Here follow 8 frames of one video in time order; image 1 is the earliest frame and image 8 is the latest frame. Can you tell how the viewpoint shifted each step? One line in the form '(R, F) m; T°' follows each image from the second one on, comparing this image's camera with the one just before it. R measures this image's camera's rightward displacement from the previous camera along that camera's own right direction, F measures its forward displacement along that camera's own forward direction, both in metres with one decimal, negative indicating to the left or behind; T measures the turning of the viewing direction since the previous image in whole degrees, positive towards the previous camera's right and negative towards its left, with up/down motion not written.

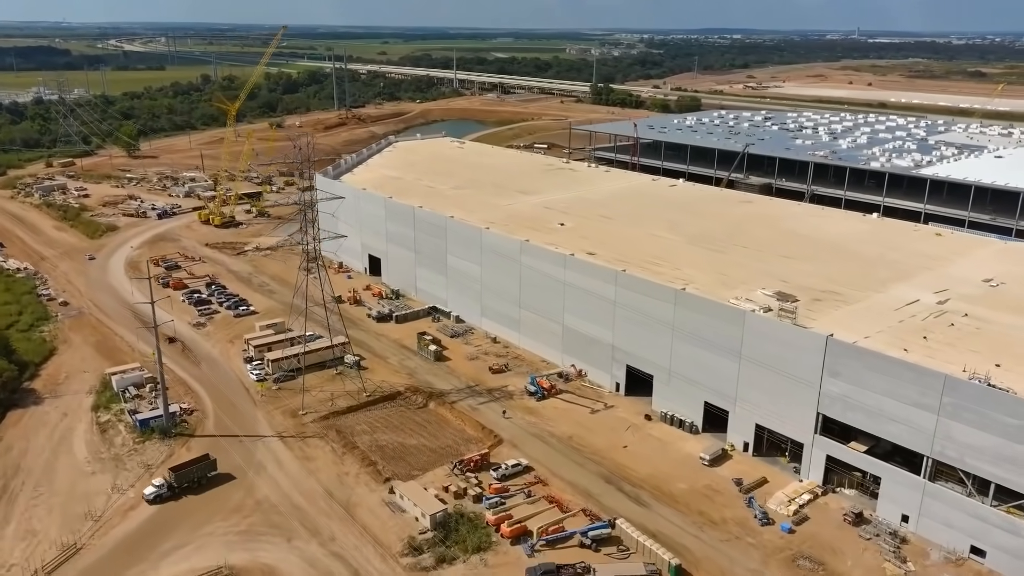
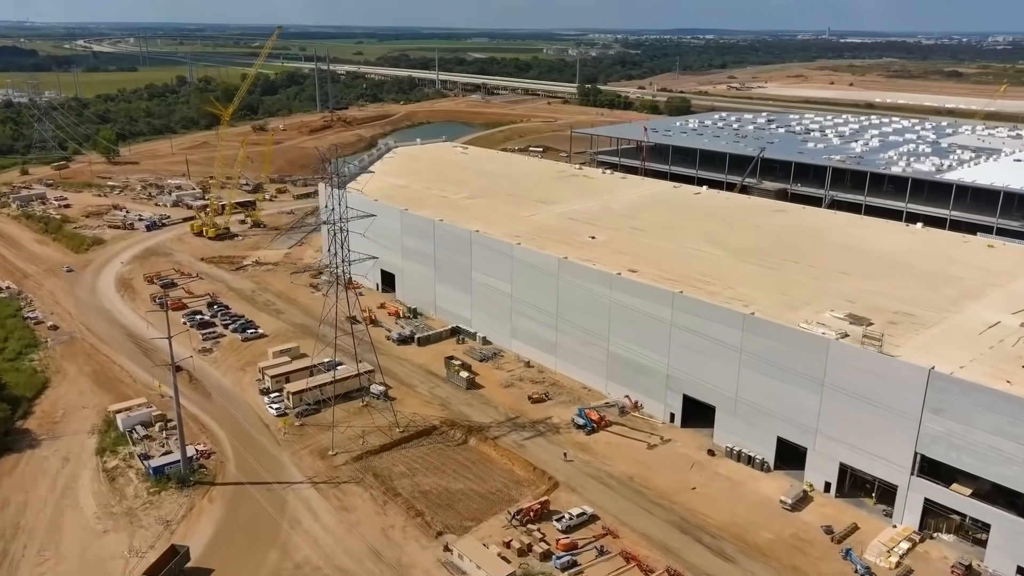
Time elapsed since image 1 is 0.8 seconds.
(-2.9, +3.0) m; +2°
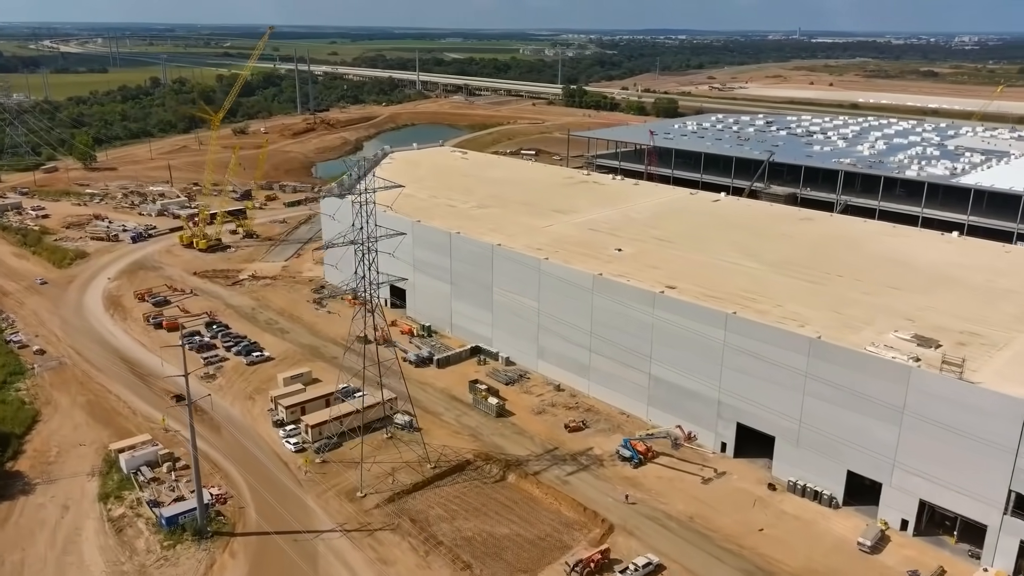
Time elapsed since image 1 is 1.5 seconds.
(-2.4, +2.6) m; +2°
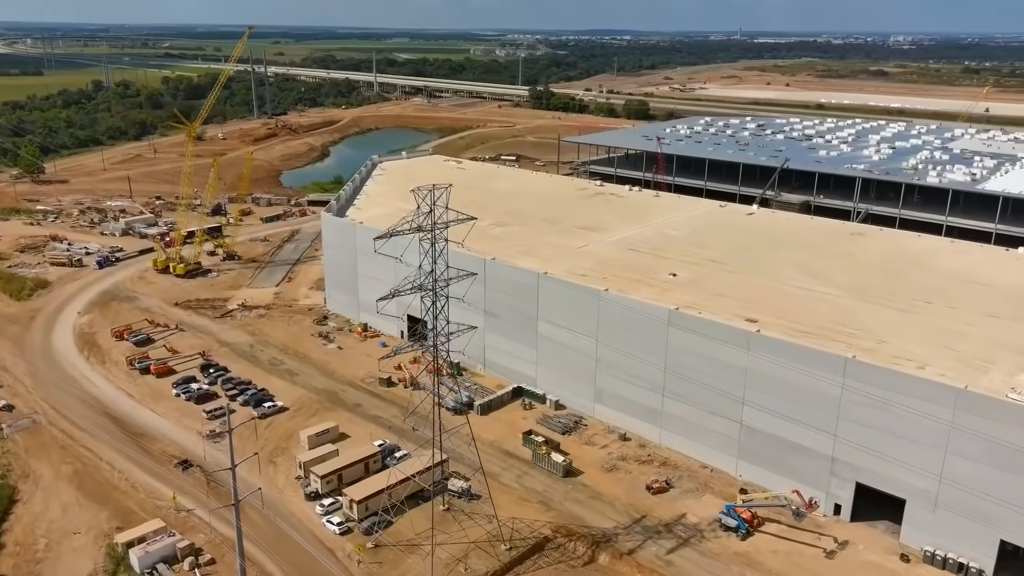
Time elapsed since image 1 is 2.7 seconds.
(-4.3, +4.7) m; +4°
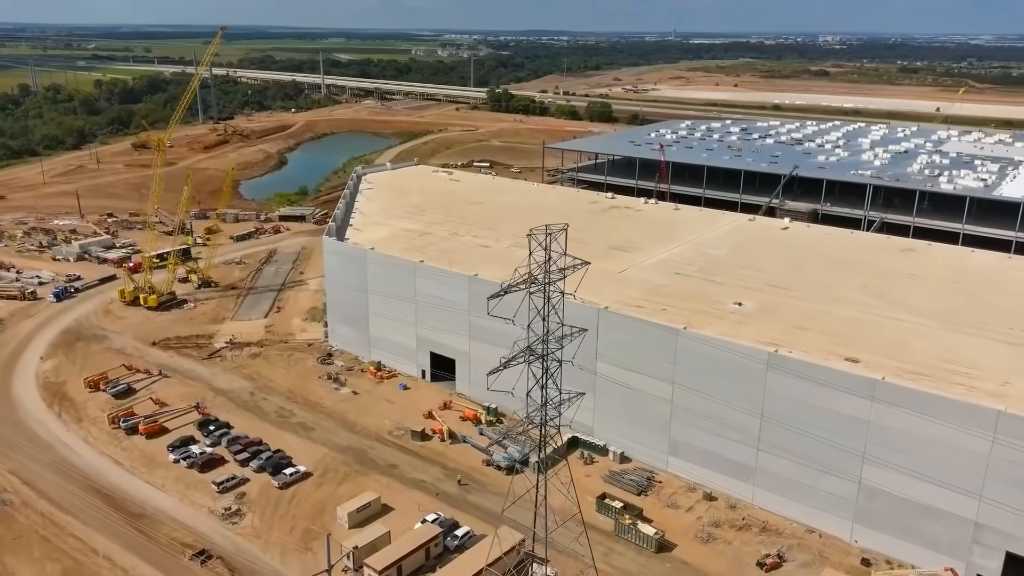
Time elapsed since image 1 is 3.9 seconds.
(-4.3, +4.6) m; +4°
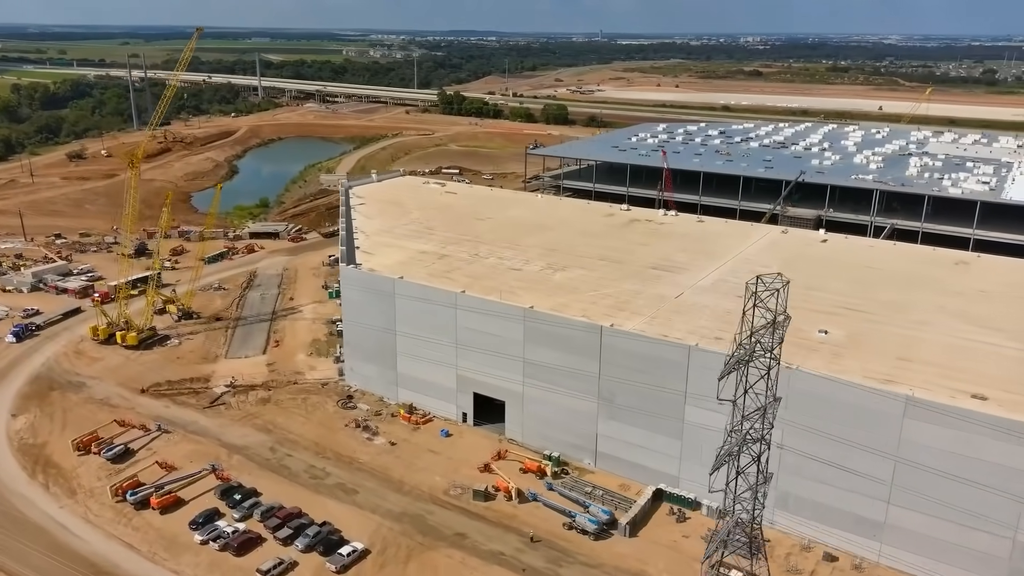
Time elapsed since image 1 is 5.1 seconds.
(-4.8, +4.0) m; +5°
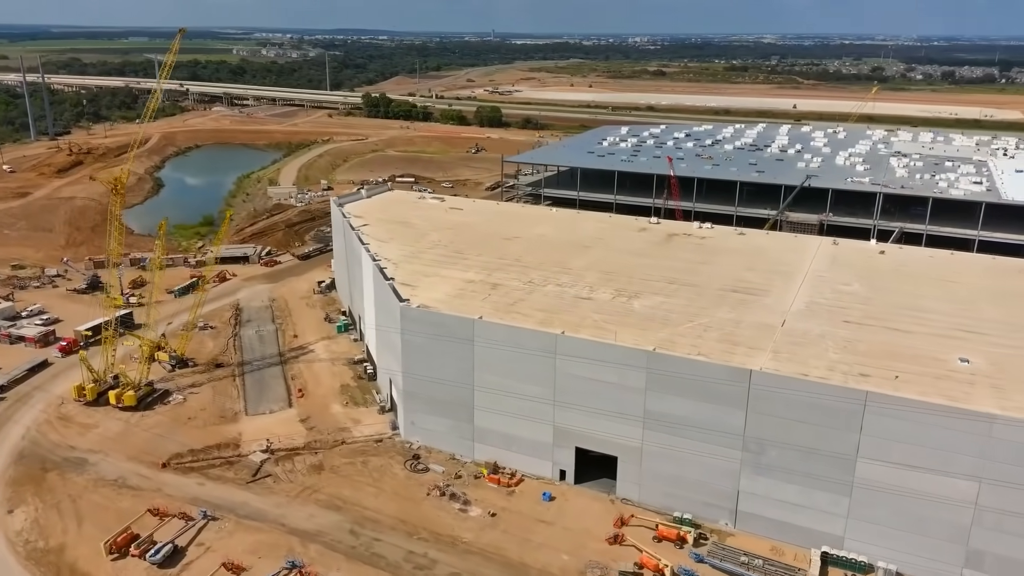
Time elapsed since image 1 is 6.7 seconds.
(-7.2, +4.7) m; +7°
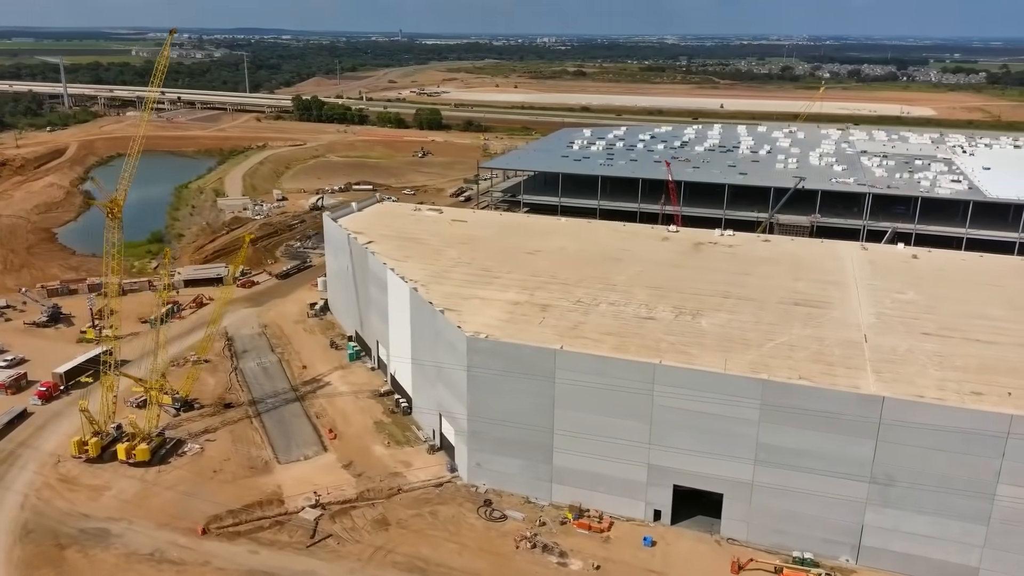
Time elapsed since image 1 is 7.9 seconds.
(-5.5, +3.0) m; +6°
